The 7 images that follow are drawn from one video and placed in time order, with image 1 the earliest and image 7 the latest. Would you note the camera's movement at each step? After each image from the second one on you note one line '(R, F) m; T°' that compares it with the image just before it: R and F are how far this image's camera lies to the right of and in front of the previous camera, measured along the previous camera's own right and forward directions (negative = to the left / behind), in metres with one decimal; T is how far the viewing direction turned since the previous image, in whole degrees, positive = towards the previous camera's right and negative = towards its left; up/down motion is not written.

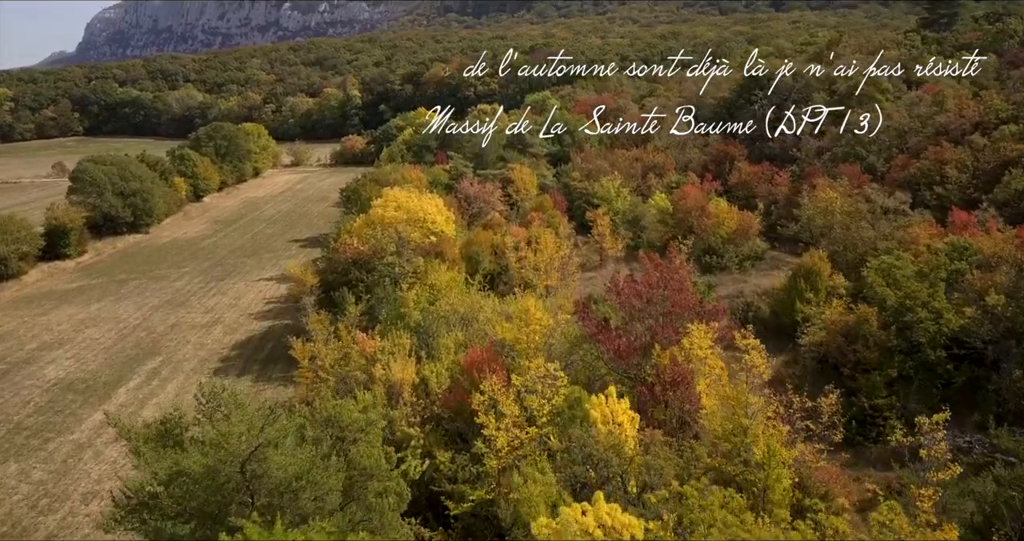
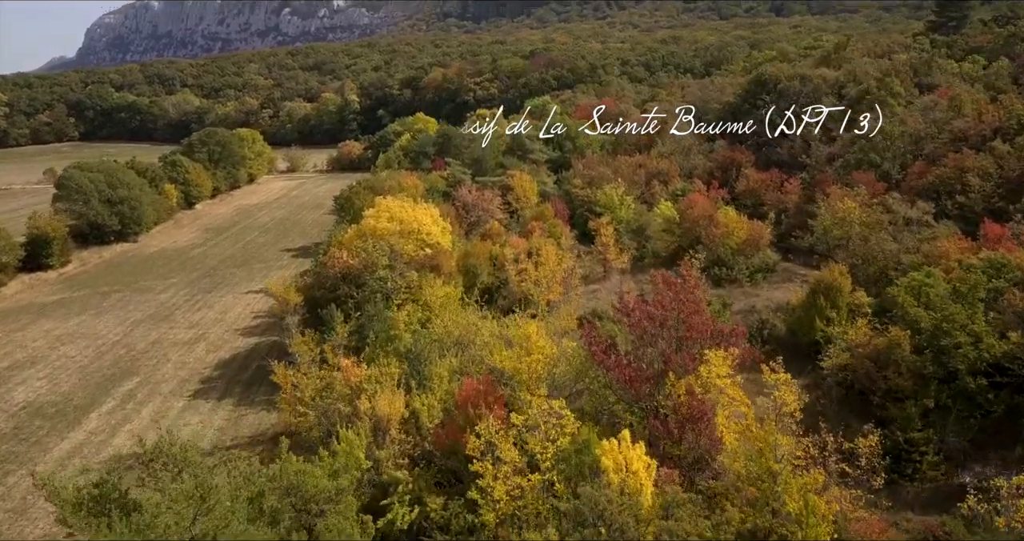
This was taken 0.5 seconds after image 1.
(0.0, +1.4) m; 0°
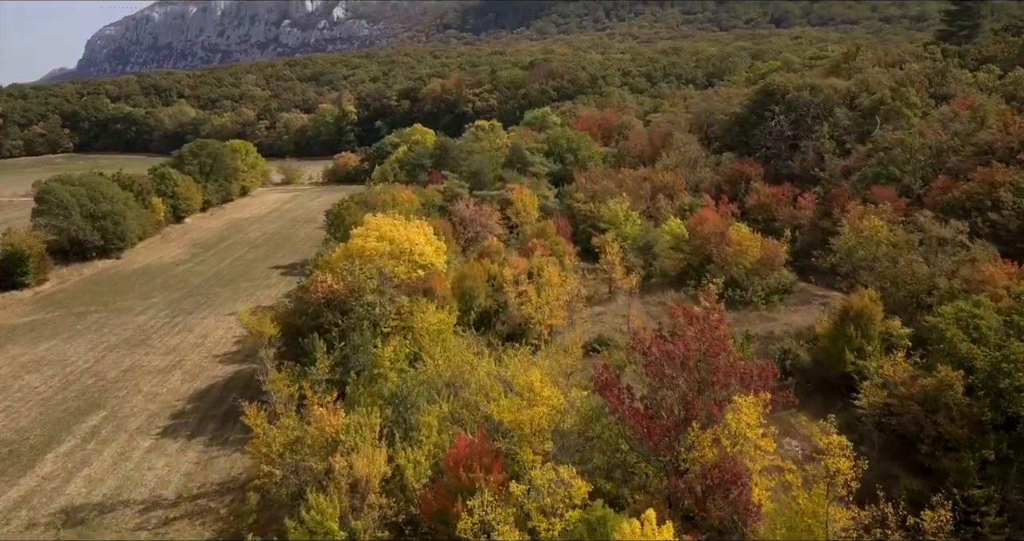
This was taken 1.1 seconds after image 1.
(0.0, +1.8) m; 0°
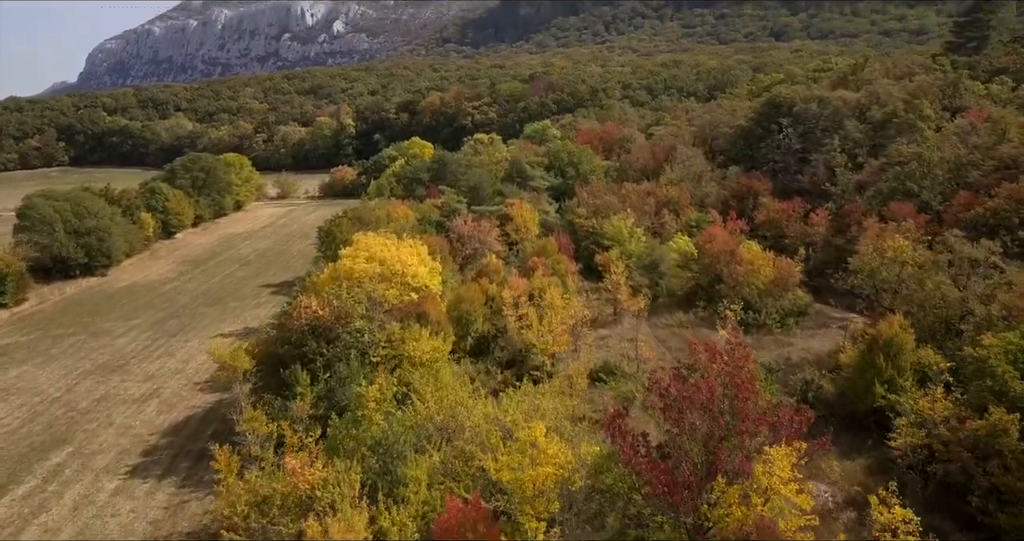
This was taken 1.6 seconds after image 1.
(0.0, +1.5) m; 0°
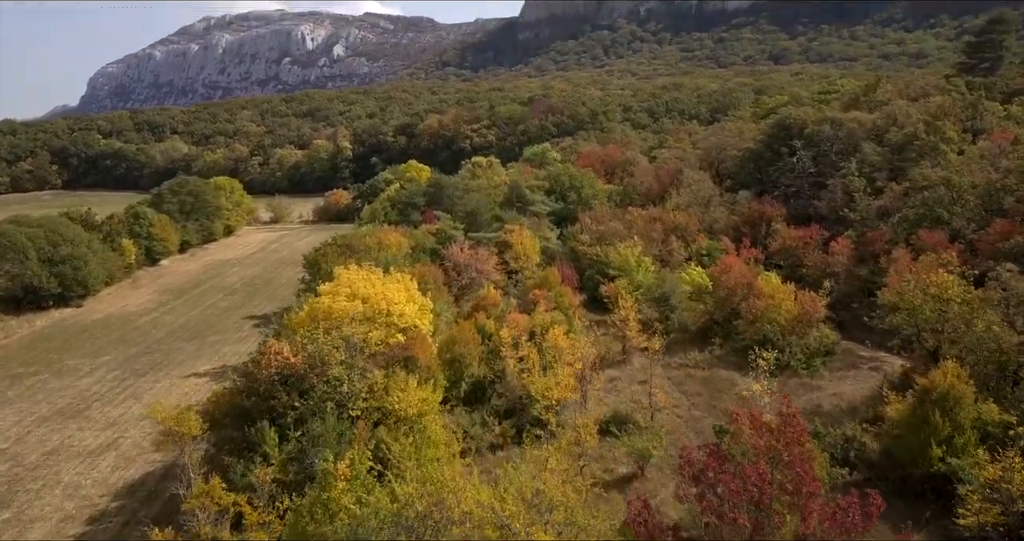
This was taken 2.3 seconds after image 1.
(0.0, +2.2) m; 0°
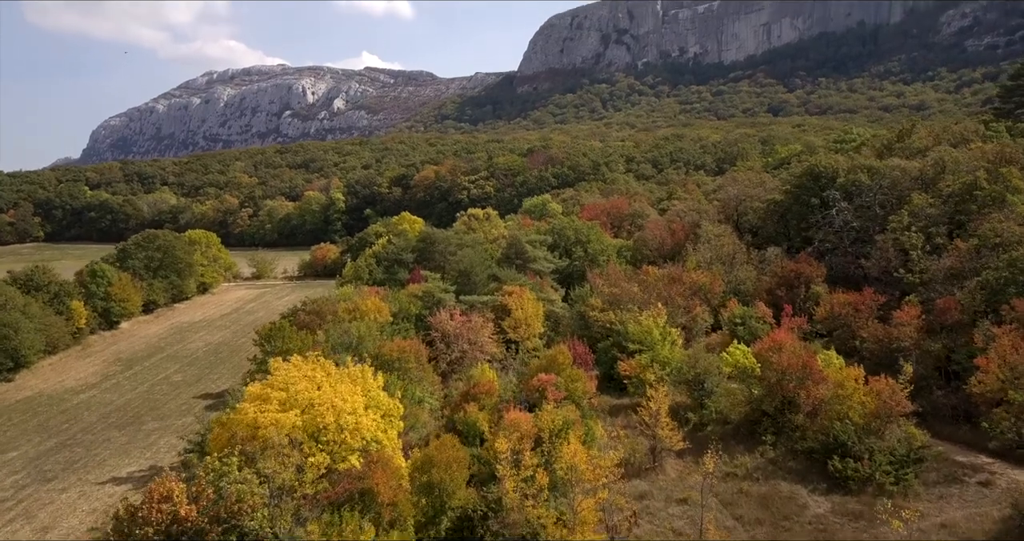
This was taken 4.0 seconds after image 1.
(0.0, +5.0) m; 0°
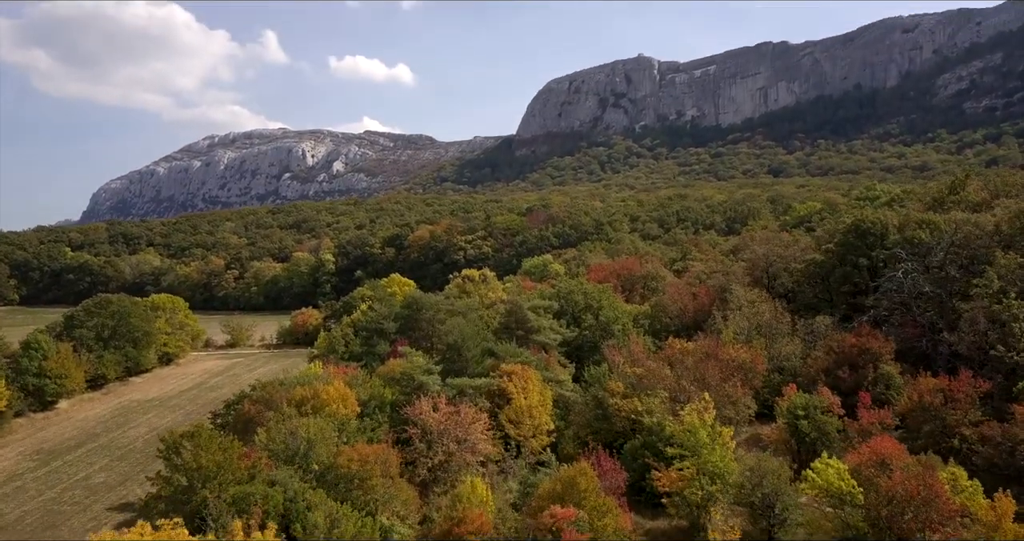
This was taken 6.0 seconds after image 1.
(-0.1, +5.8) m; 0°
